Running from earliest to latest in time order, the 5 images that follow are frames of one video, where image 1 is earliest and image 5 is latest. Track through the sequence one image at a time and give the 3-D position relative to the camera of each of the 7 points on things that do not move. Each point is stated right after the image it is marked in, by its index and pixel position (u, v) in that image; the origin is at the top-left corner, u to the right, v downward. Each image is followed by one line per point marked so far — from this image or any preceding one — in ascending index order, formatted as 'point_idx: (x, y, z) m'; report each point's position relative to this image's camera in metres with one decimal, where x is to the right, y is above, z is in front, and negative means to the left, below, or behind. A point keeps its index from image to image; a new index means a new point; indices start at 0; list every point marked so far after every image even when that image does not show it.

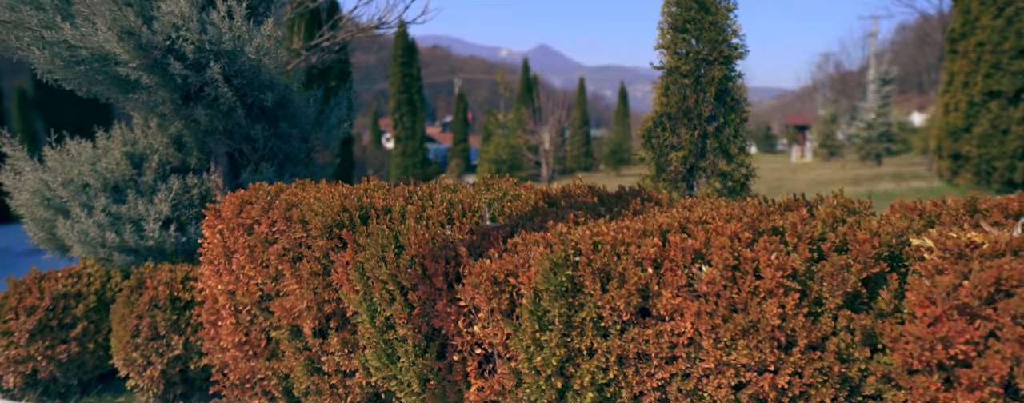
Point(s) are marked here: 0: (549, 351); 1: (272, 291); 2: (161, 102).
0: (+0.1, -0.6, +2.8) m
1: (-1.2, -0.4, +3.6) m
2: (-2.3, +0.6, +4.7) m
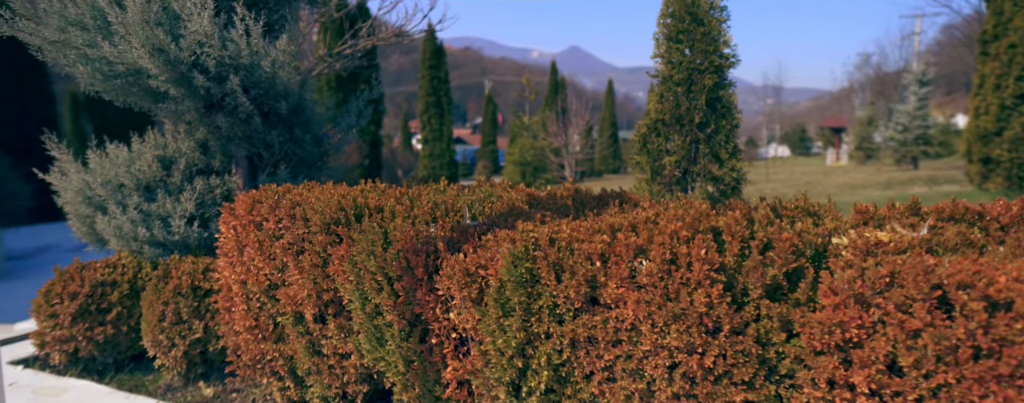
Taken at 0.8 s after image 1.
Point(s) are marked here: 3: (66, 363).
0: (0.0, -0.6, +3.2) m
1: (-1.3, -0.4, +4.0) m
2: (-2.3, +0.7, +5.2) m
3: (-3.0, -1.1, +4.9) m
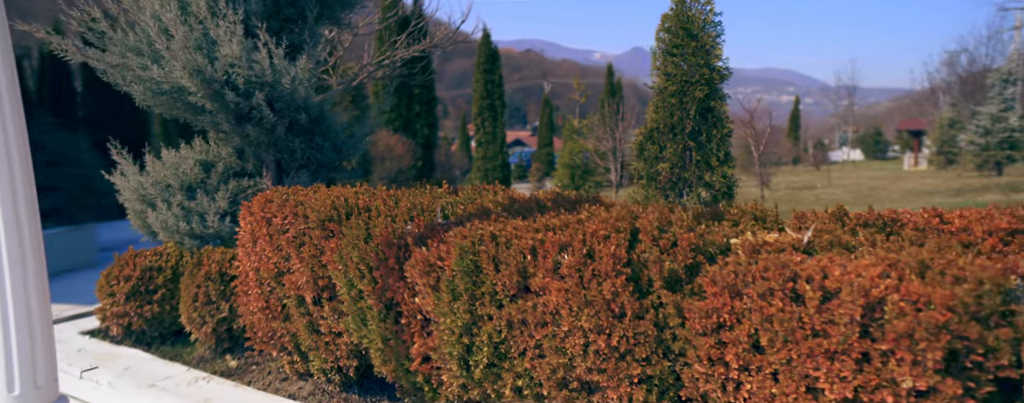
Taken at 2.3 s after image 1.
0: (-0.3, -0.6, +3.8) m
1: (-1.5, -0.4, +4.8) m
2: (-2.4, +0.7, +6.0) m
3: (-3.1, -1.0, +5.8) m
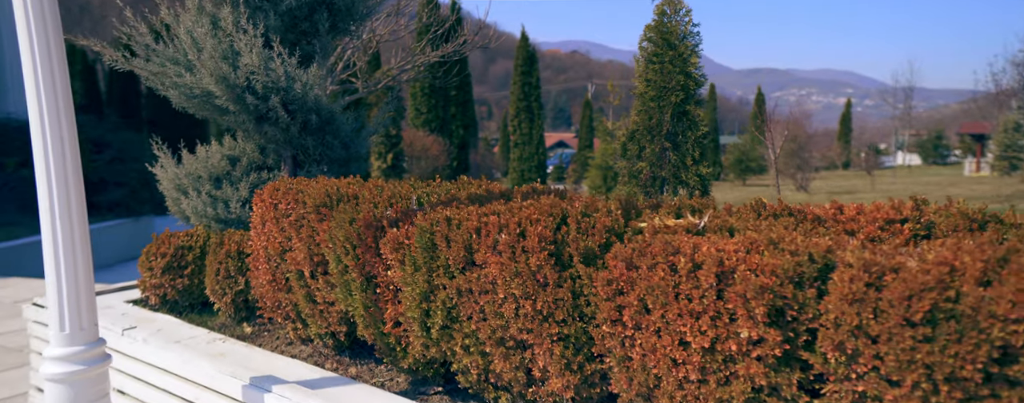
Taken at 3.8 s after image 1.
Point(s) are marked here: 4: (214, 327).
0: (-0.6, -0.5, +4.6) m
1: (-1.7, -0.4, +5.6) m
2: (-2.5, +0.8, +6.9) m
3: (-3.3, -0.9, +6.7) m
4: (-2.6, -1.1, +6.3) m
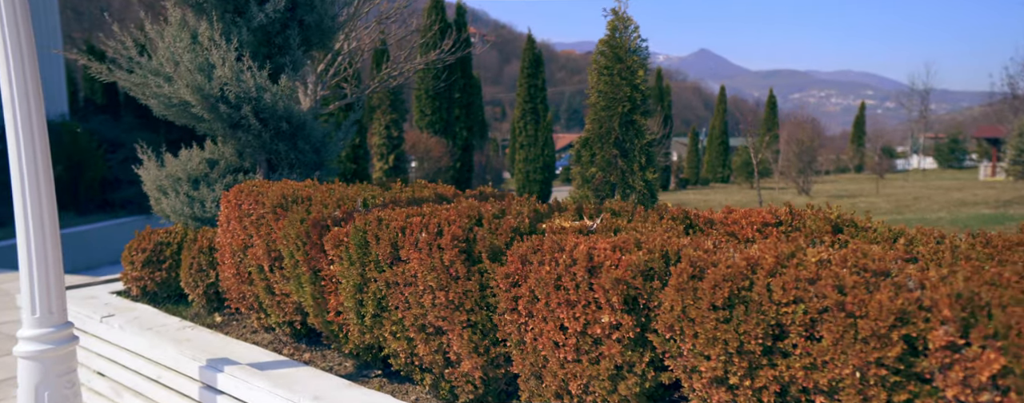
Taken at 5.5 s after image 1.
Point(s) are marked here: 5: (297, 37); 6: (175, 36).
0: (-1.1, -0.5, +5.1) m
1: (-2.2, -0.4, +6.2) m
2: (-3.0, +0.8, +7.5) m
3: (-3.8, -0.9, +7.3) m
4: (-3.1, -1.1, +6.9) m
5: (-2.3, +1.8, +7.8) m
6: (-3.4, +1.7, +7.4) m
